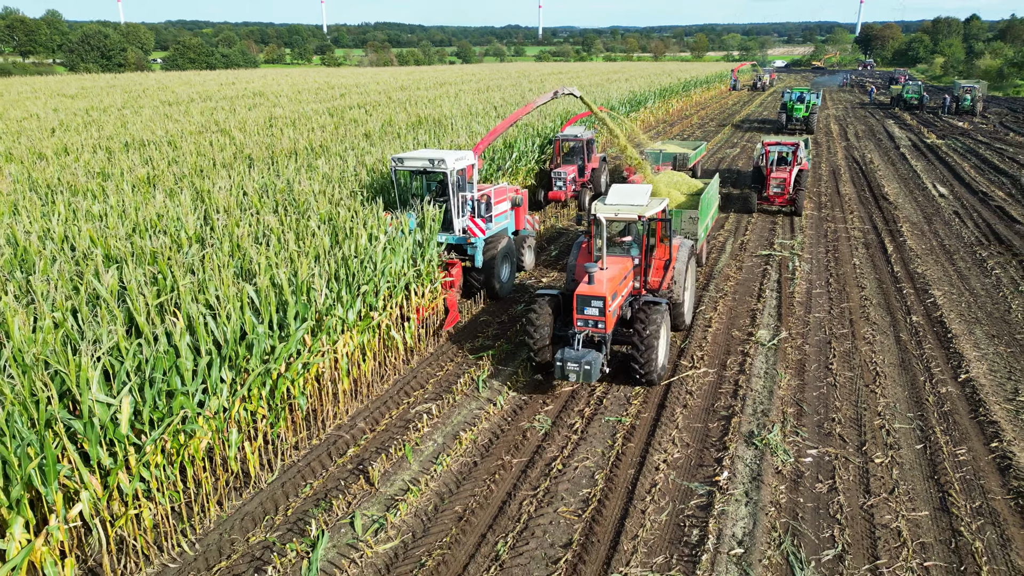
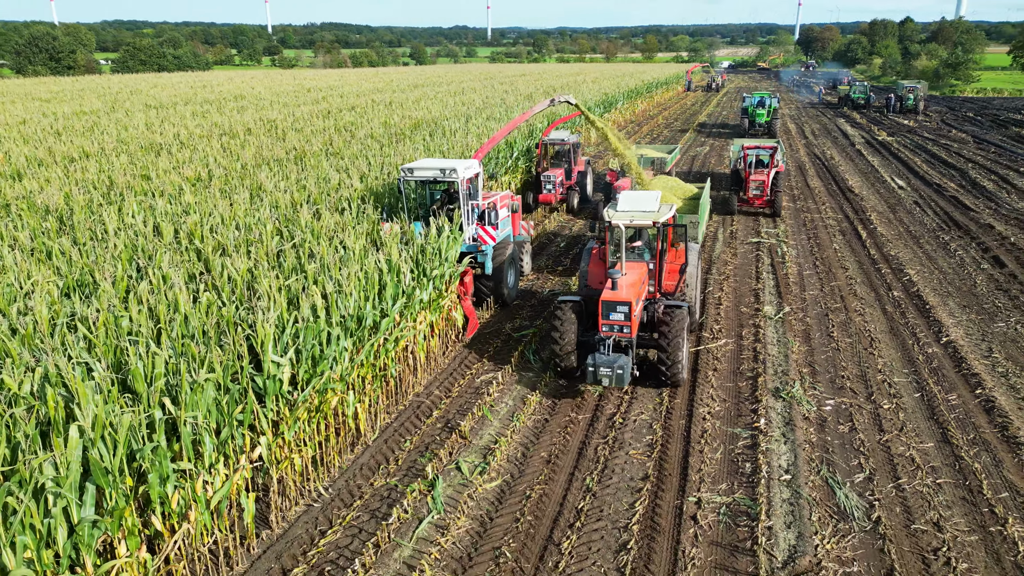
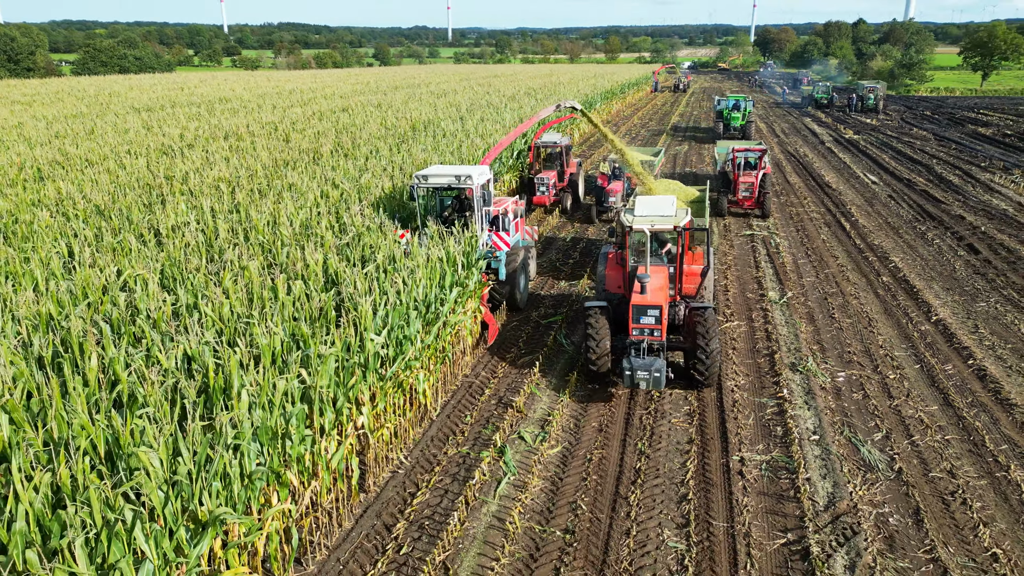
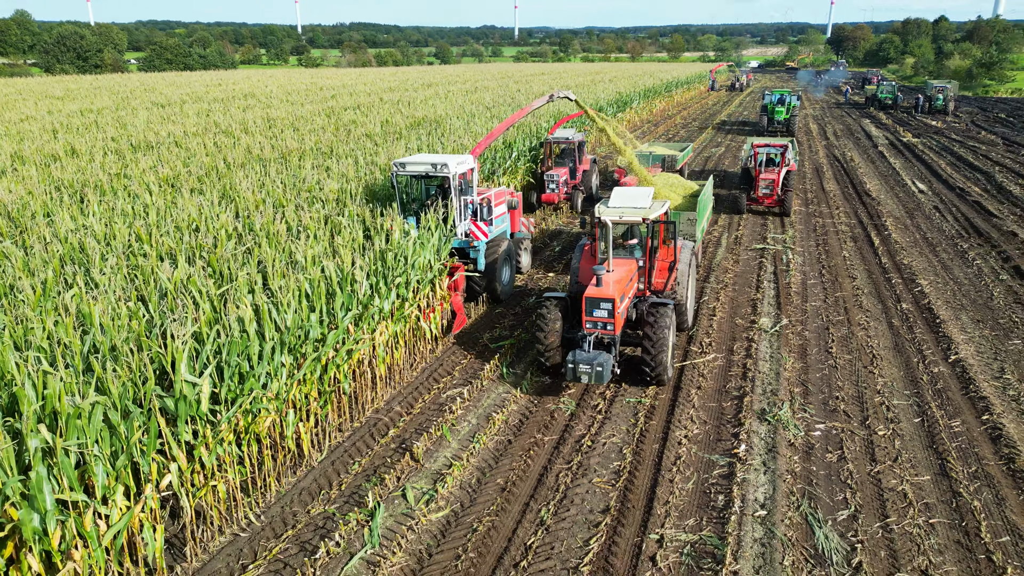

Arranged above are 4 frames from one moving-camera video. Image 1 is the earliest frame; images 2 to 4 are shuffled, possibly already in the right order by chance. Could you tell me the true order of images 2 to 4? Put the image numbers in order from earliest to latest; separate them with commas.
4, 2, 3
